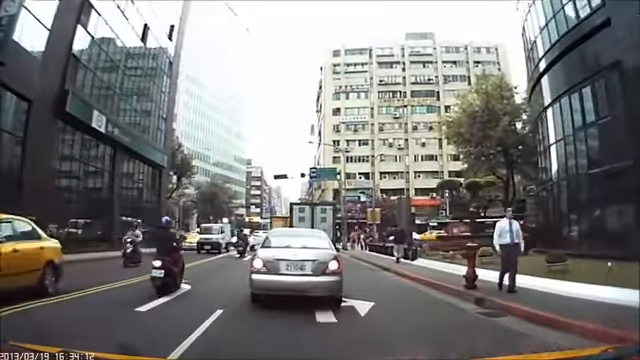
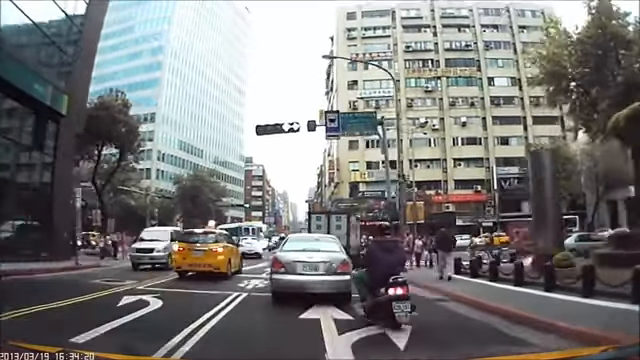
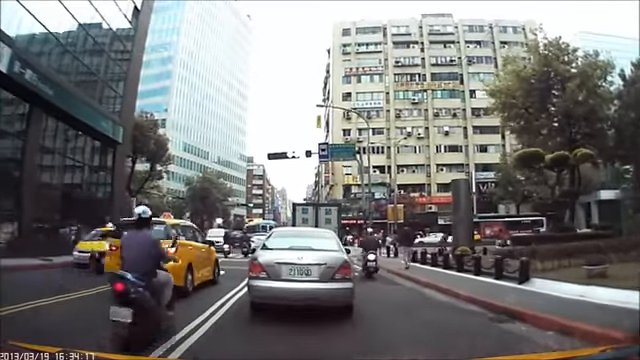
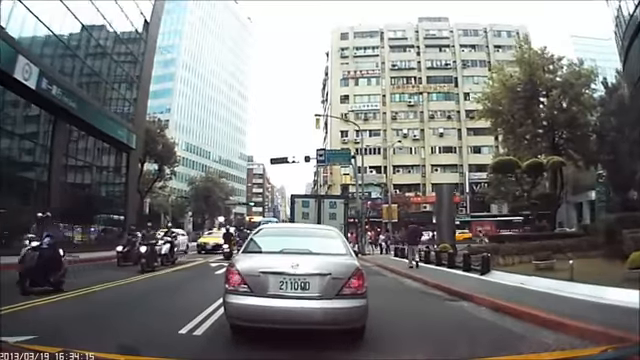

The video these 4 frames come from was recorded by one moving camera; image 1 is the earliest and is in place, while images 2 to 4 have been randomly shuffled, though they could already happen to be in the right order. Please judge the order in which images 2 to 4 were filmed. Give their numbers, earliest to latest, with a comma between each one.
4, 3, 2
